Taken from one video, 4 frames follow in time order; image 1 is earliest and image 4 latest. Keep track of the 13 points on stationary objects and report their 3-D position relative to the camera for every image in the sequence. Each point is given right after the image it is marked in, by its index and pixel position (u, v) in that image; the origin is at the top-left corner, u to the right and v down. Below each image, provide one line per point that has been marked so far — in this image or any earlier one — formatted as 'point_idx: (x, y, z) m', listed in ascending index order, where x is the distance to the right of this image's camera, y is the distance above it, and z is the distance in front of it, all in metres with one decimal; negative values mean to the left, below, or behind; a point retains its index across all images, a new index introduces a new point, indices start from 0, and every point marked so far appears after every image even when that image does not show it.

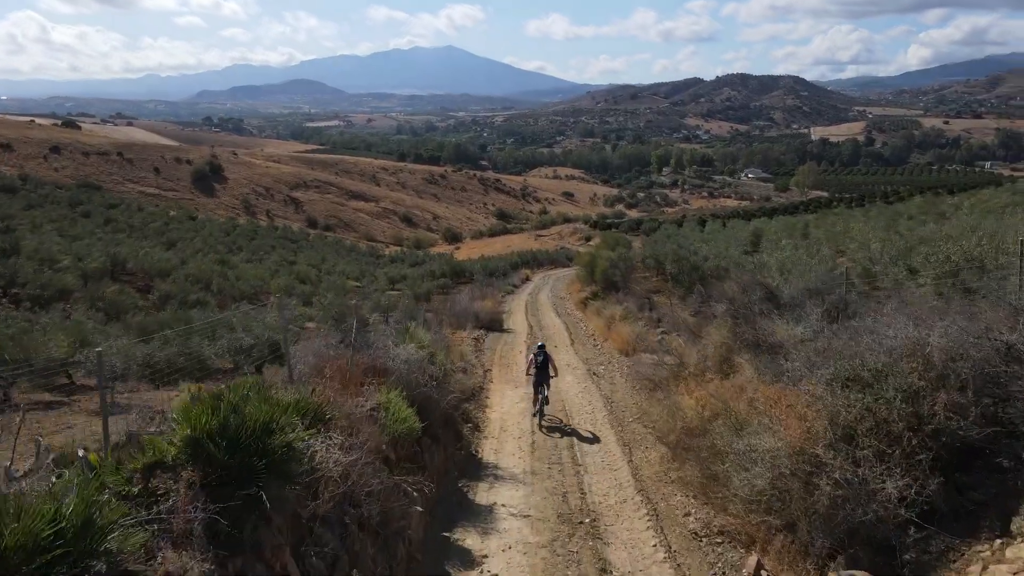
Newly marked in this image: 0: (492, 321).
0: (-0.5, -1.0, +19.5) m
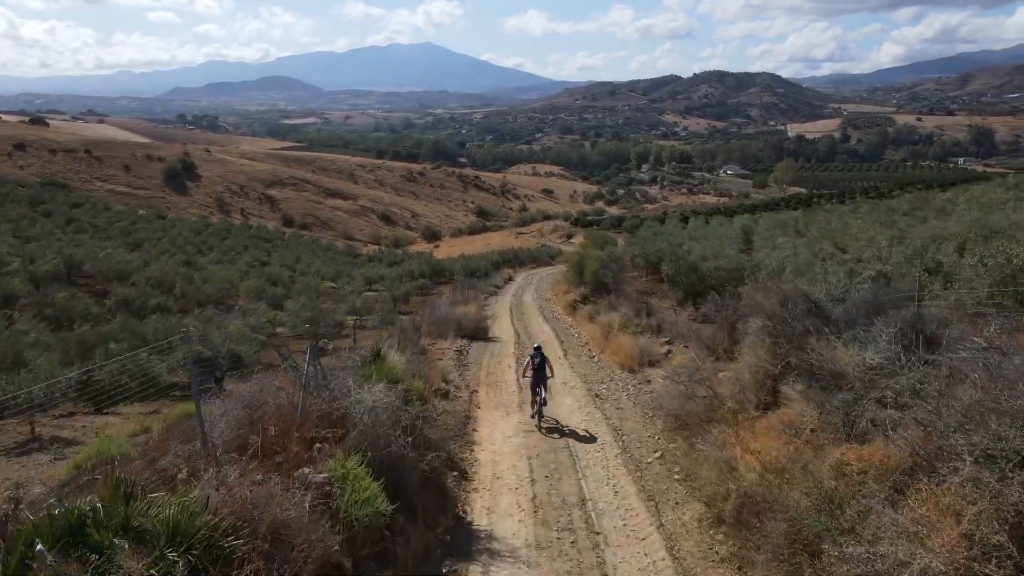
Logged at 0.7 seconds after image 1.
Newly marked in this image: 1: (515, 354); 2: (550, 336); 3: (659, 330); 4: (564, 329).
0: (-0.9, -1.1, +17.9) m
1: (+0.1, -1.4, +15.3) m
2: (+0.9, -1.2, +18.4) m
3: (+3.1, -0.9, +15.5) m
4: (+1.4, -1.1, +19.4) m
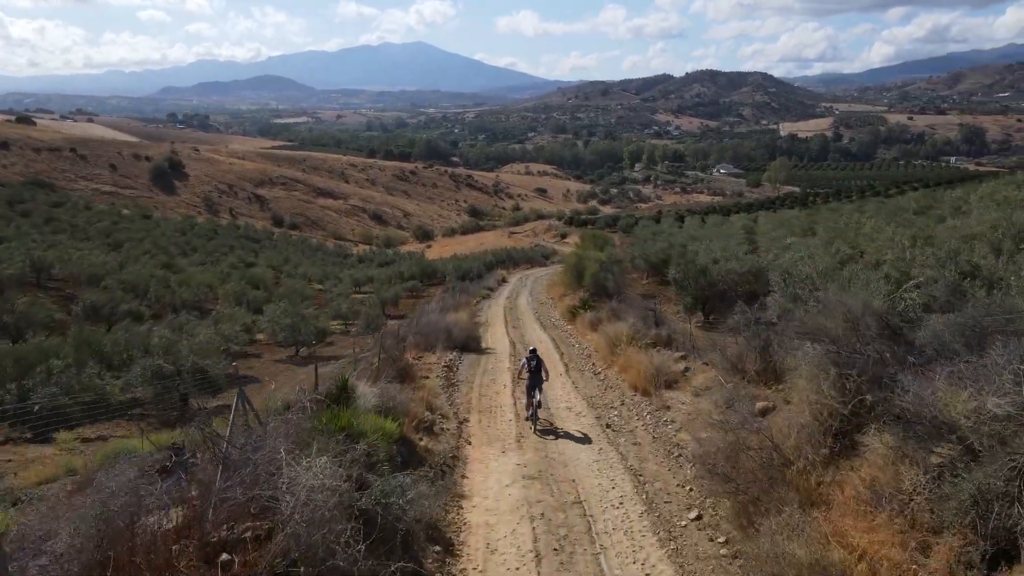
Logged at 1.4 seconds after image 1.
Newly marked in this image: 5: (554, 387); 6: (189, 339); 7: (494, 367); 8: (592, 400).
0: (-1.0, -1.2, +16.3) m
1: (0.0, -1.5, +13.7) m
2: (+0.8, -1.4, +16.8) m
3: (+3.0, -1.1, +13.9) m
4: (+1.3, -1.3, +17.9) m
5: (+0.7, -1.7, +12.3) m
6: (-8.5, -1.3, +19.1) m
7: (-0.4, -1.5, +14.2) m
8: (+1.3, -1.8, +11.6) m
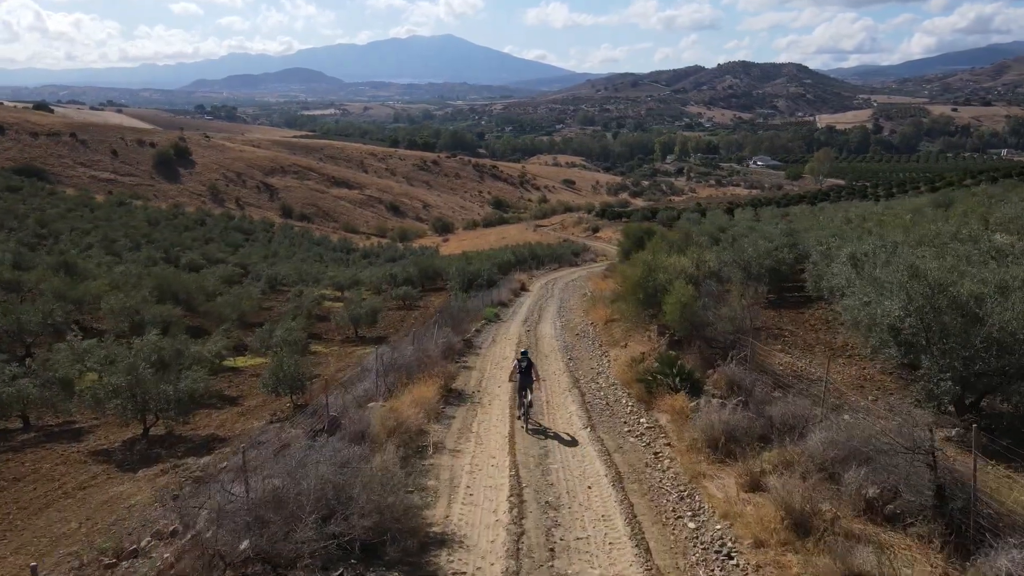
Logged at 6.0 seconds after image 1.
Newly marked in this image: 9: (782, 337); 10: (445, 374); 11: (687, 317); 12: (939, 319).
0: (-1.0, -1.9, +5.9) m
1: (-0.1, -2.2, +3.3) m
2: (+0.8, -2.0, +6.4) m
3: (+3.0, -1.8, +3.4) m
4: (+1.4, -1.9, +7.4) m
5: (+0.6, -2.4, +1.9) m
6: (-8.3, -1.9, +9.0) m
7: (-0.4, -2.2, +3.8) m
8: (+1.1, -2.5, +1.2) m
9: (+4.9, -0.7, +13.5) m
10: (-1.0, -1.4, +12.2) m
11: (+2.8, -0.4, +12.1) m
12: (+4.7, -0.3, +8.2) m
